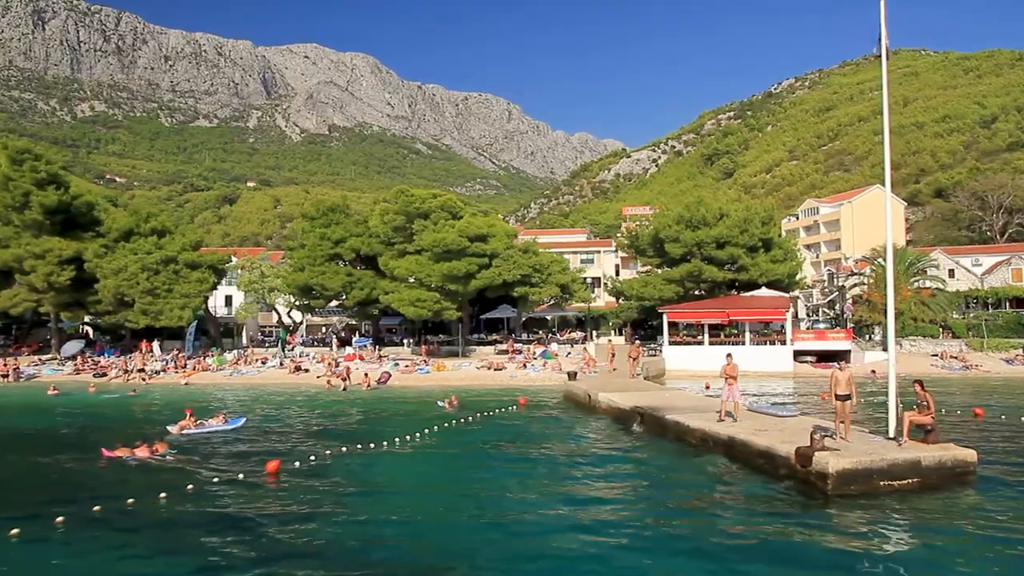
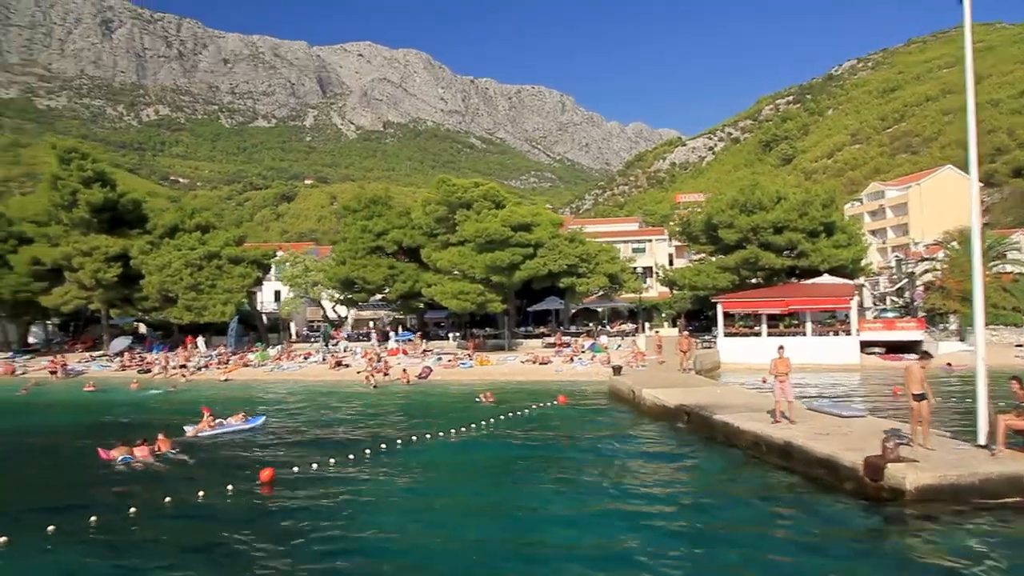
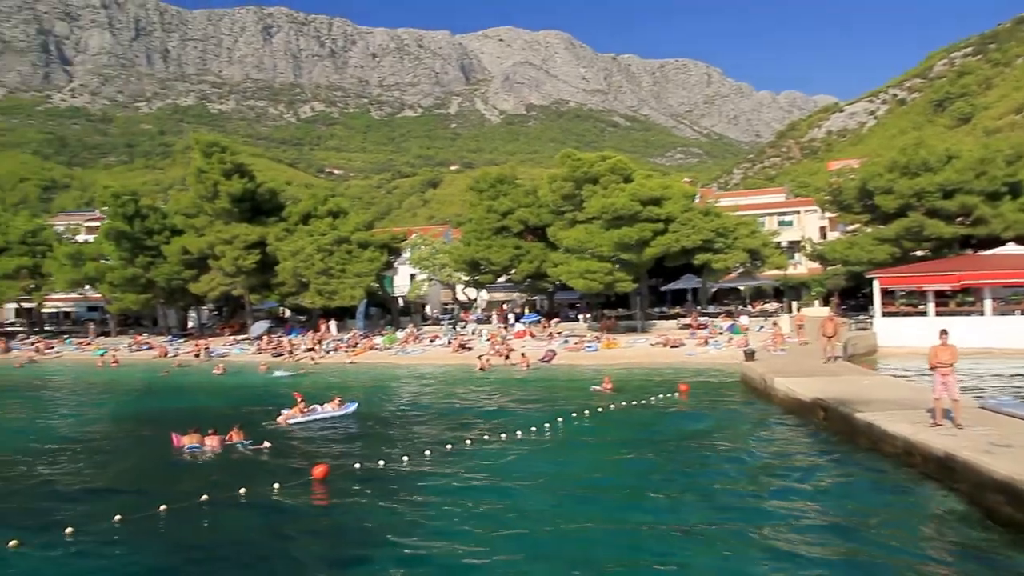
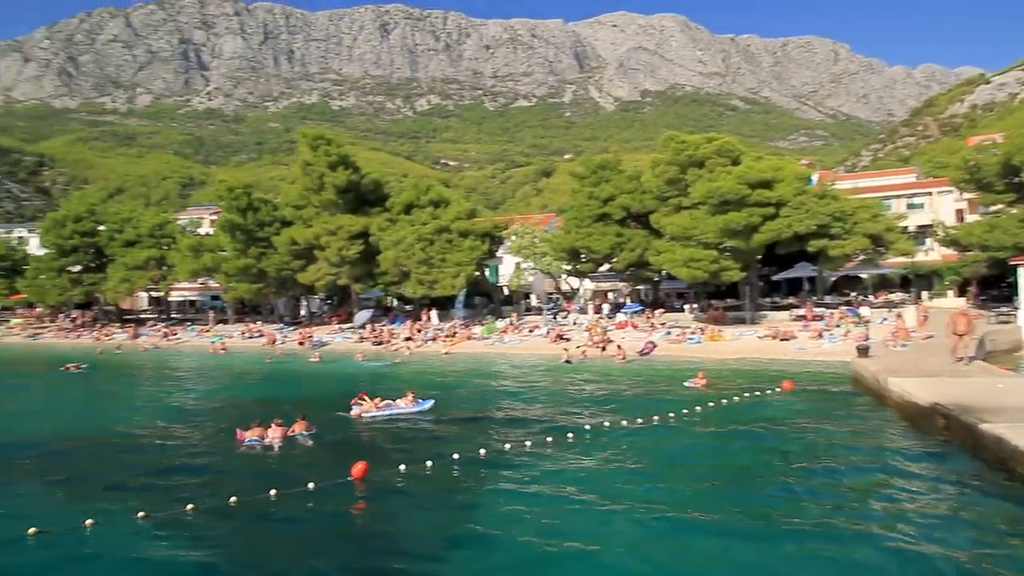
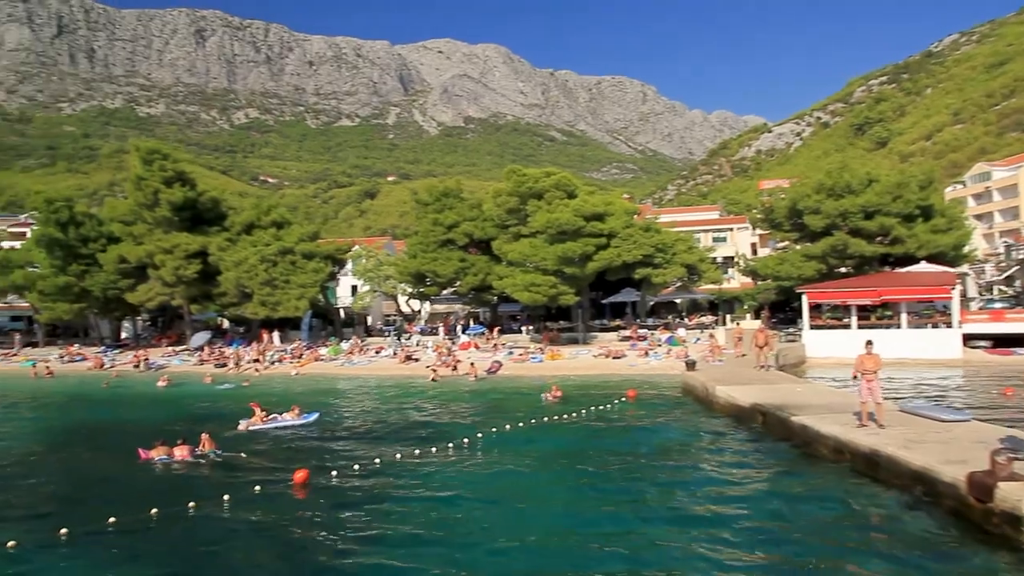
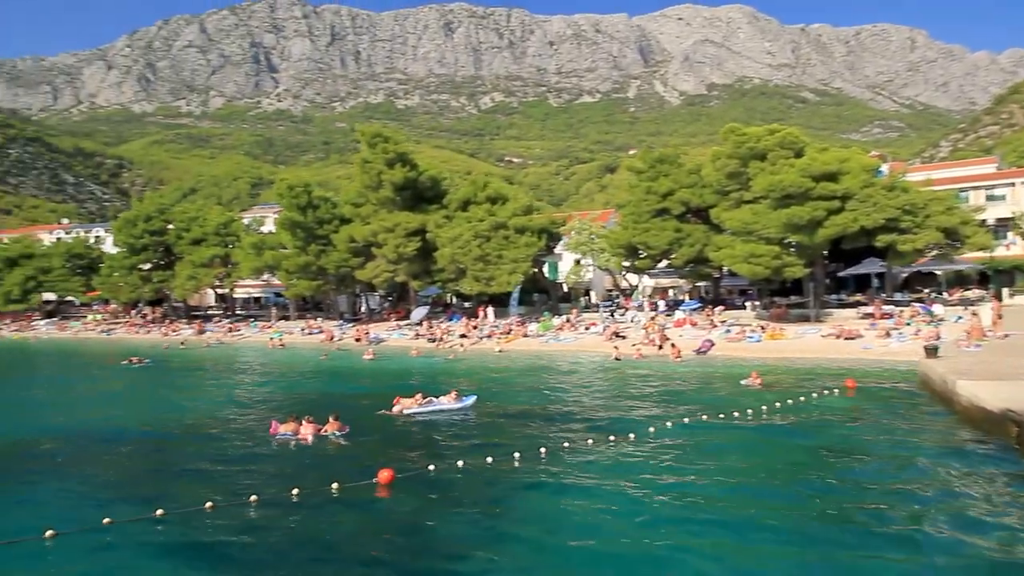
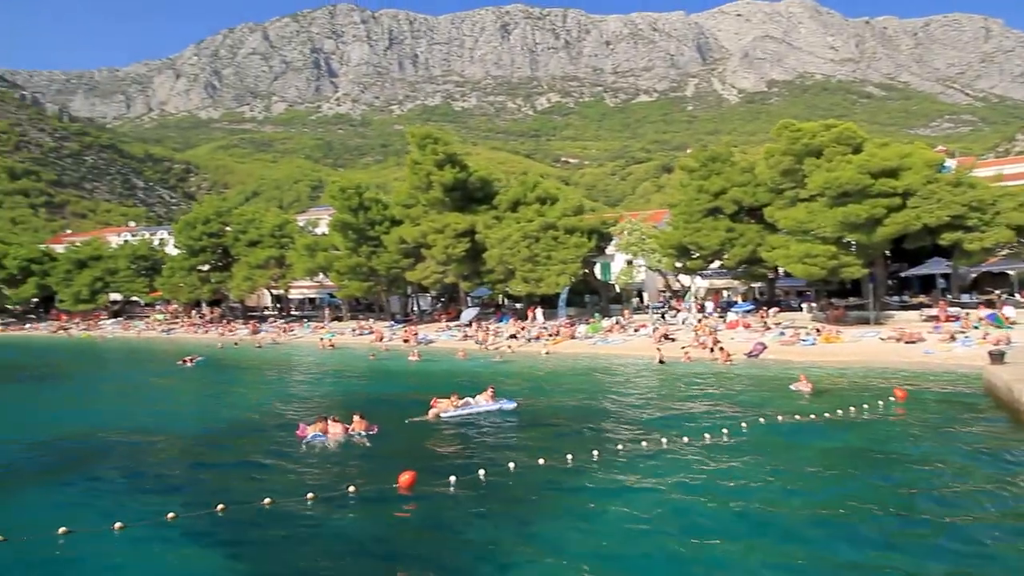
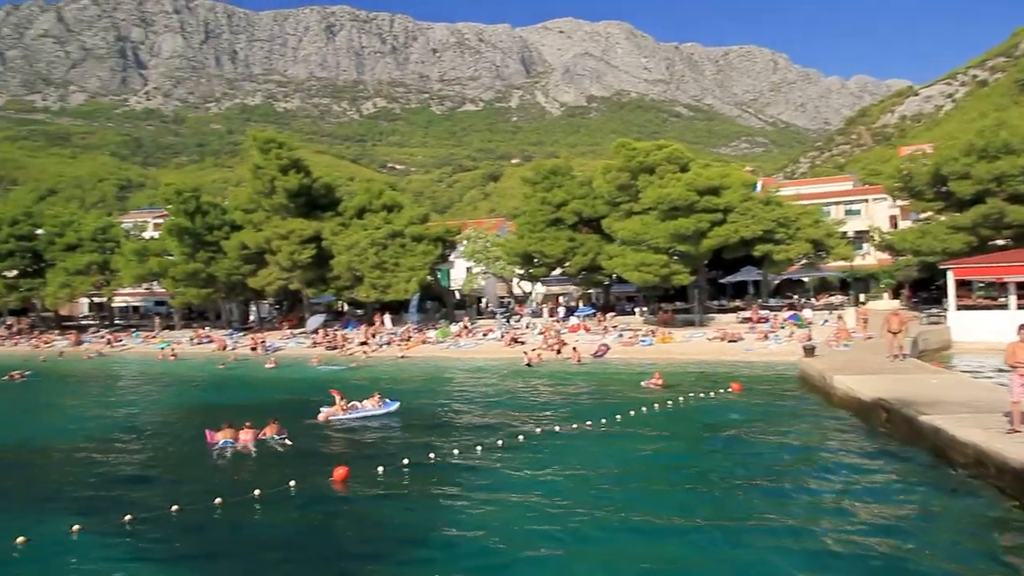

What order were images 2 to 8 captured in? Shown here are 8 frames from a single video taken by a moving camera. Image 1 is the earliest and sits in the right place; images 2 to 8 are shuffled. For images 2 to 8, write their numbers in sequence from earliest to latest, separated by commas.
2, 5, 3, 8, 4, 6, 7
